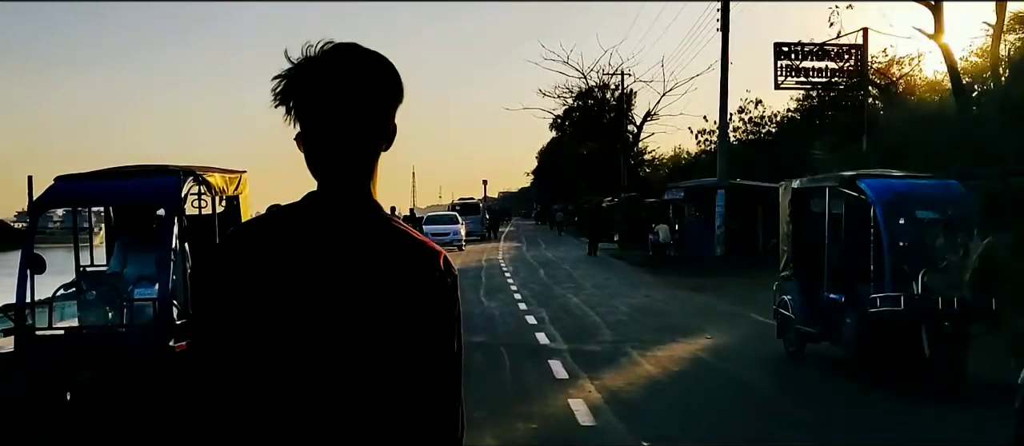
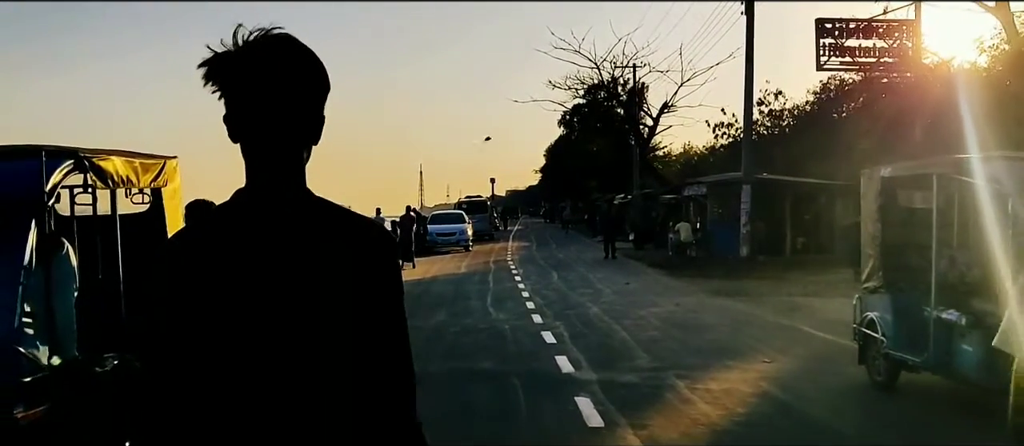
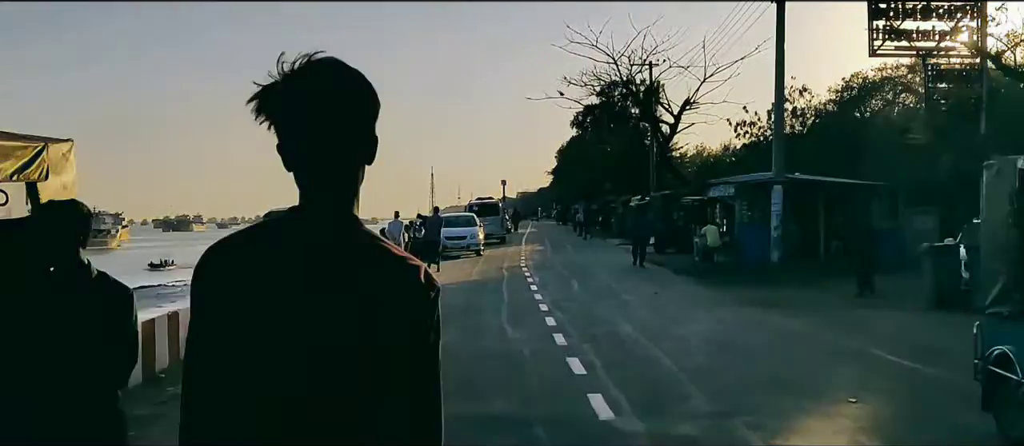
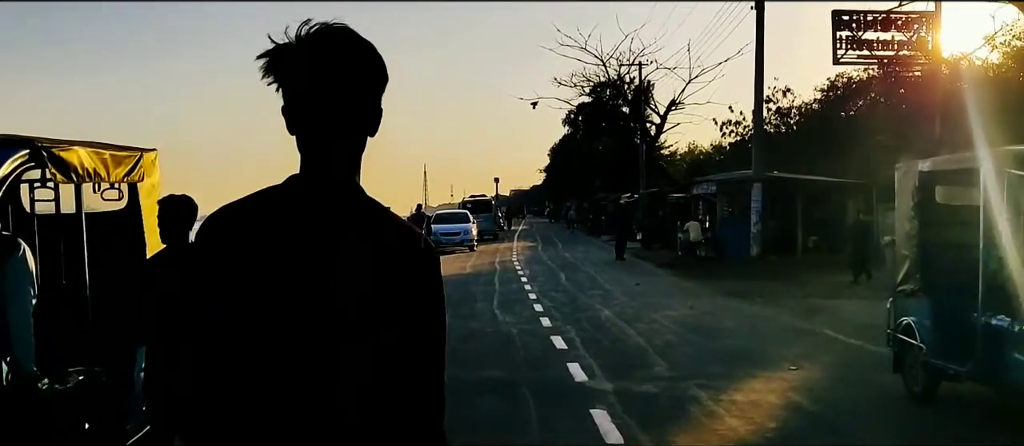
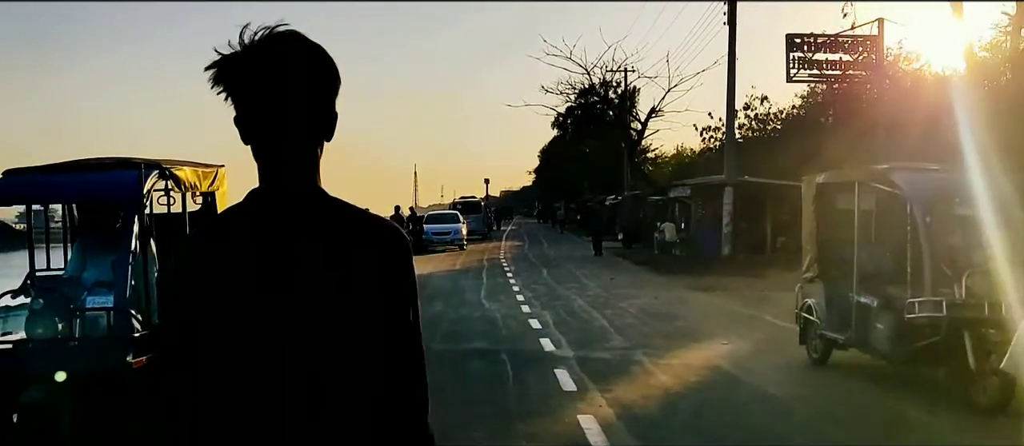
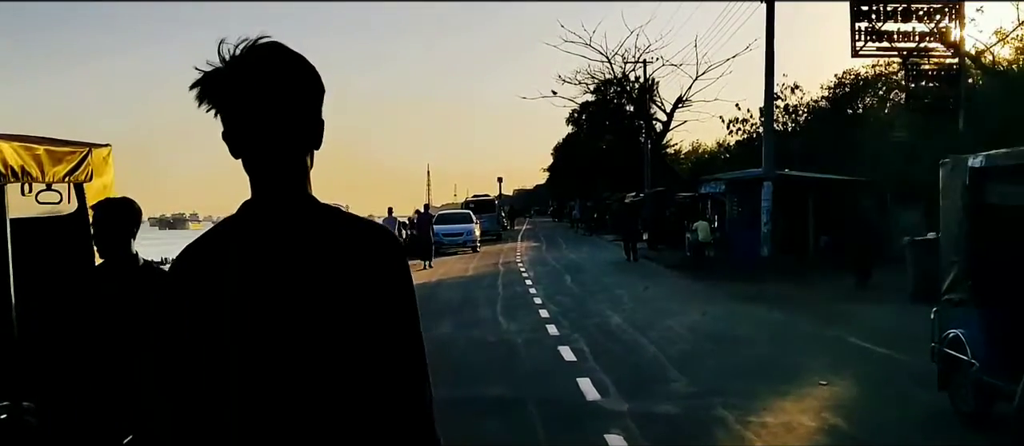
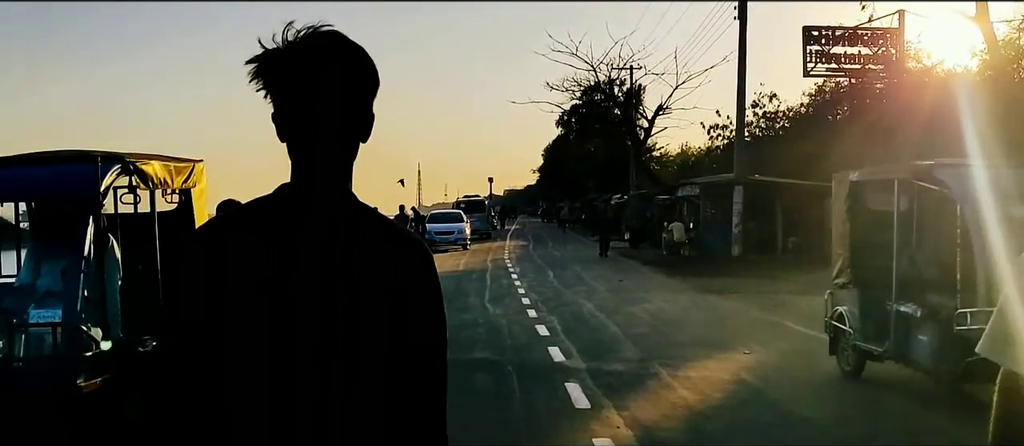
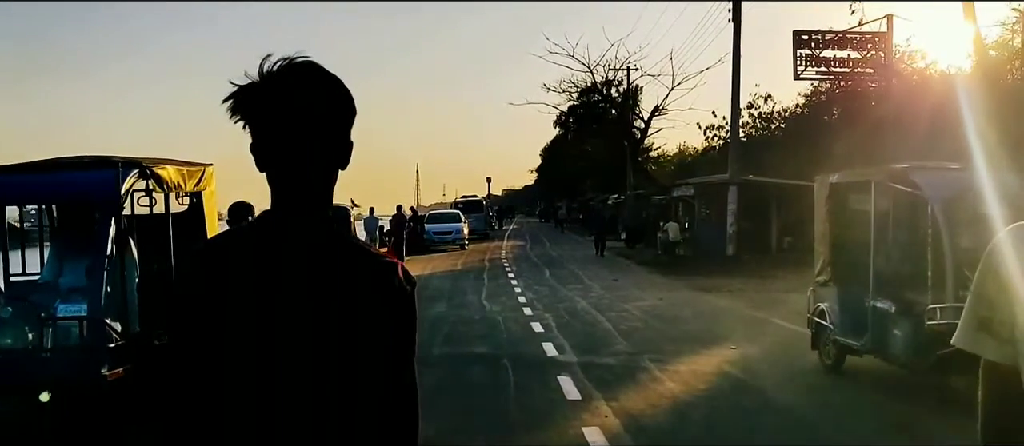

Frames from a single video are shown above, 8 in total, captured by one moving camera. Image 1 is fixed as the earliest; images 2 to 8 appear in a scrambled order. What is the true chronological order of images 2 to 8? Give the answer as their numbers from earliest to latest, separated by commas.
5, 8, 7, 2, 4, 6, 3
